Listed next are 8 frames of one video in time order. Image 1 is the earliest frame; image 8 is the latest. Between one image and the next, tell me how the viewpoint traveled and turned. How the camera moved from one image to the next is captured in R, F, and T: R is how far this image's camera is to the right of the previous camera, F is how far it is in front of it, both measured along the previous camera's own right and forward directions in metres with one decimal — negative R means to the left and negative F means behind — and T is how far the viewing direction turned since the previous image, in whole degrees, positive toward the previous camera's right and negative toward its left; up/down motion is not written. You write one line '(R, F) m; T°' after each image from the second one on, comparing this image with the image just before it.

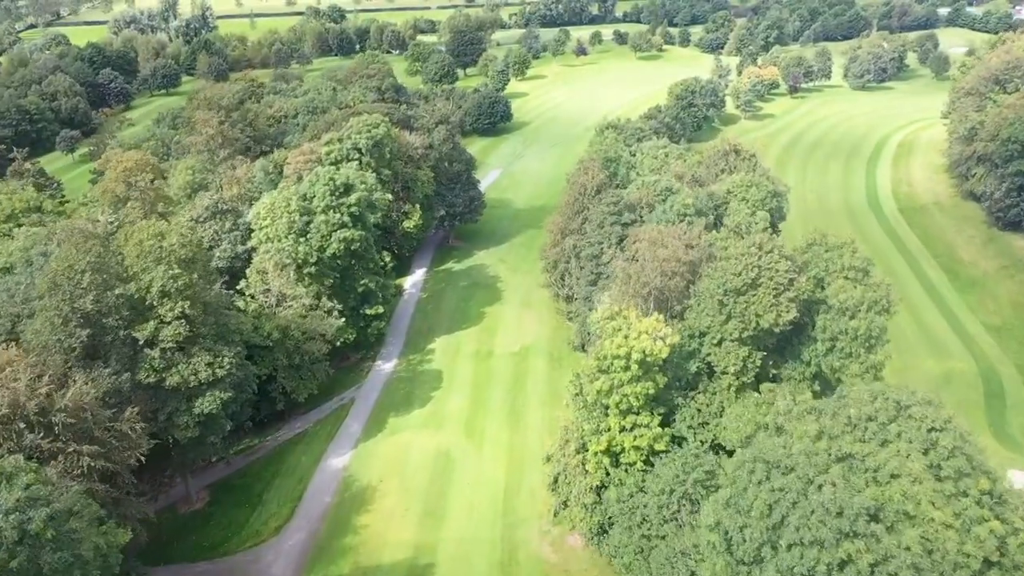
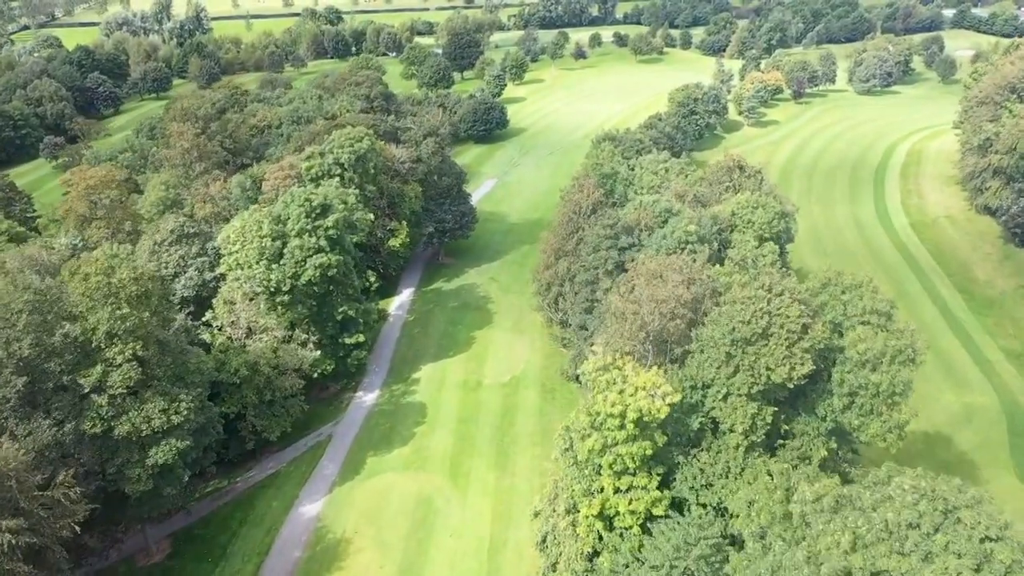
(+0.7, +3.6) m; 0°
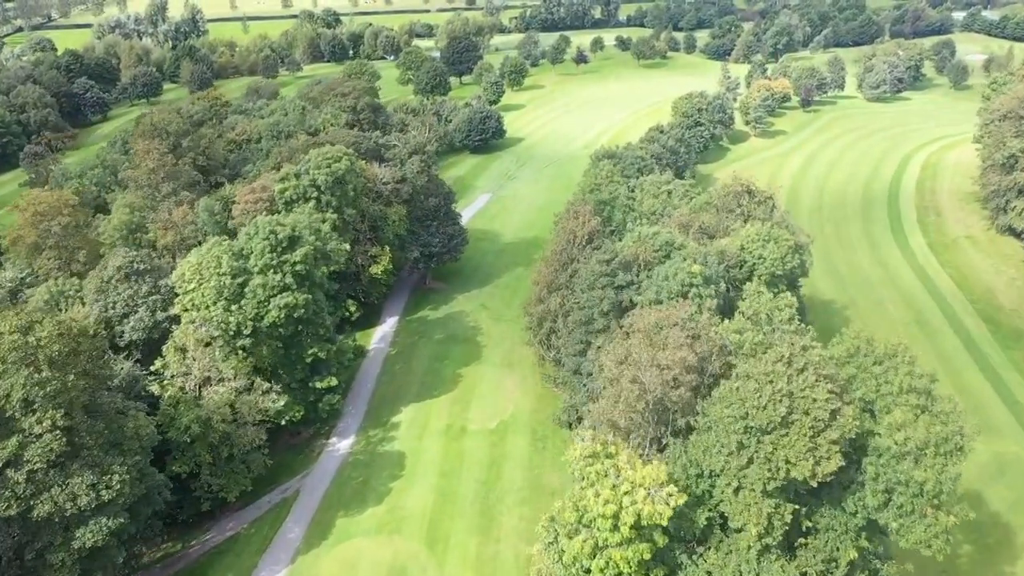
(+0.9, +4.7) m; 0°
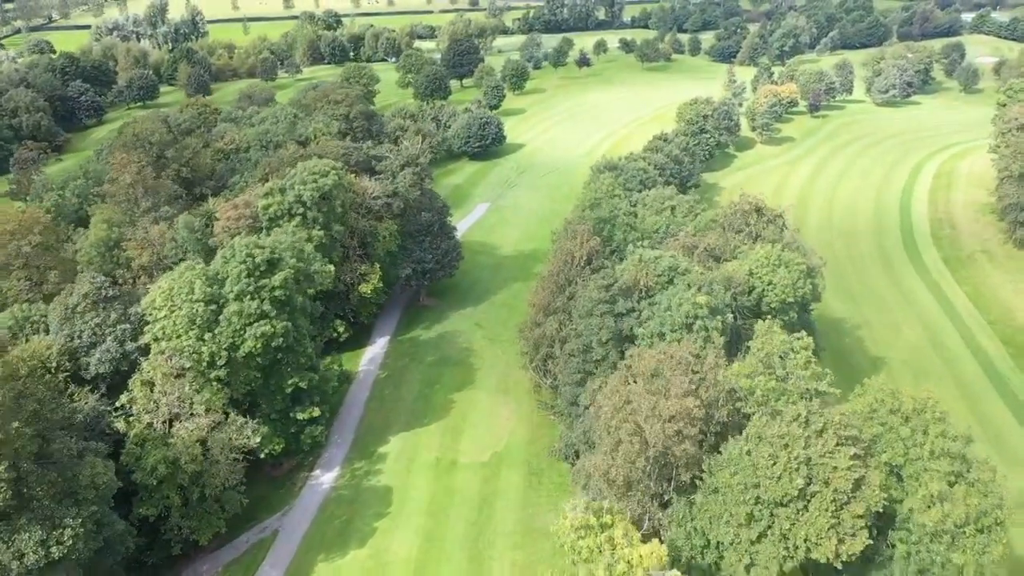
(+0.6, +2.8) m; 0°
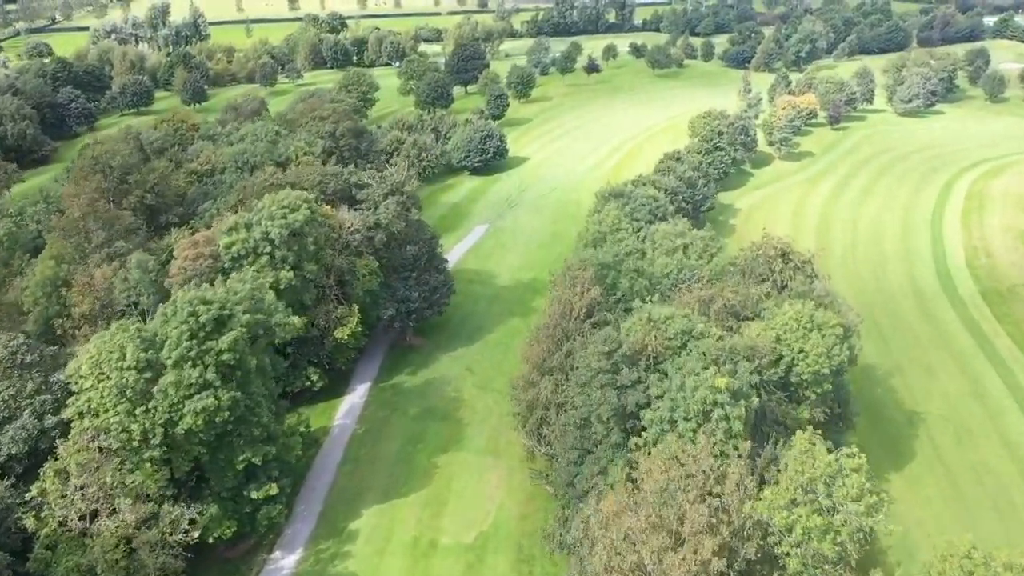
(+1.0, +6.1) m; -1°
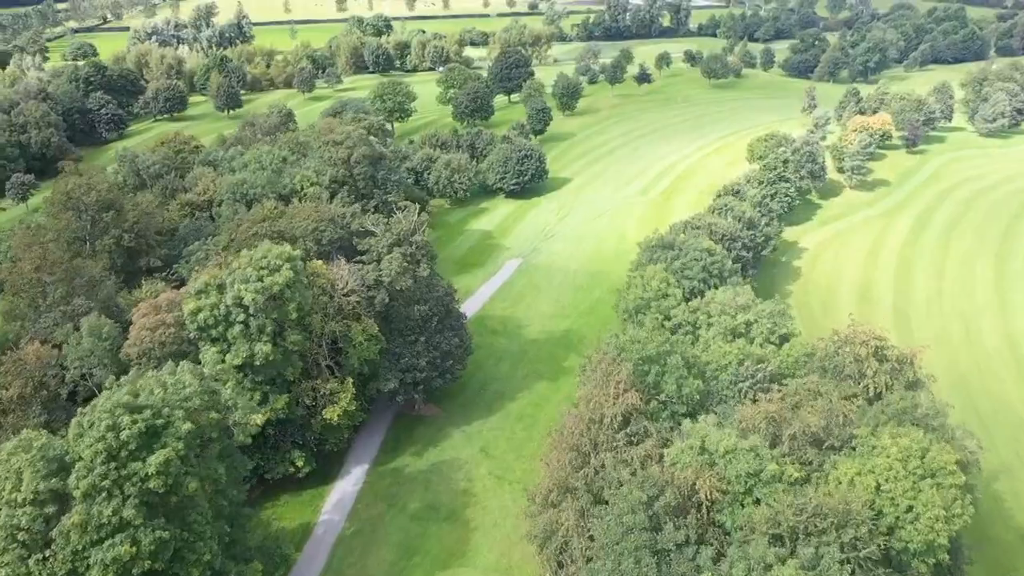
(+1.1, +8.7) m; -3°
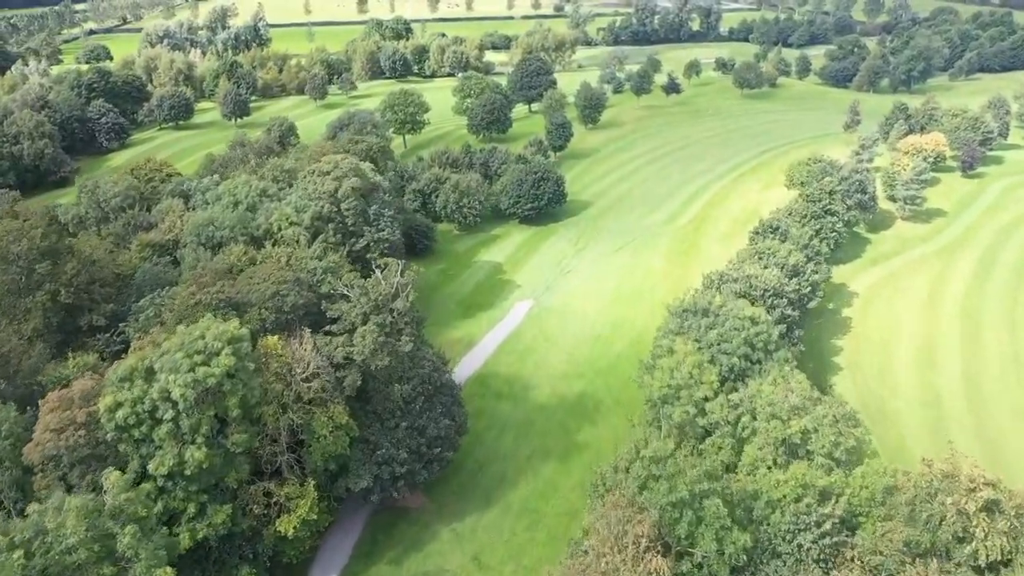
(+1.1, +8.2) m; -2°
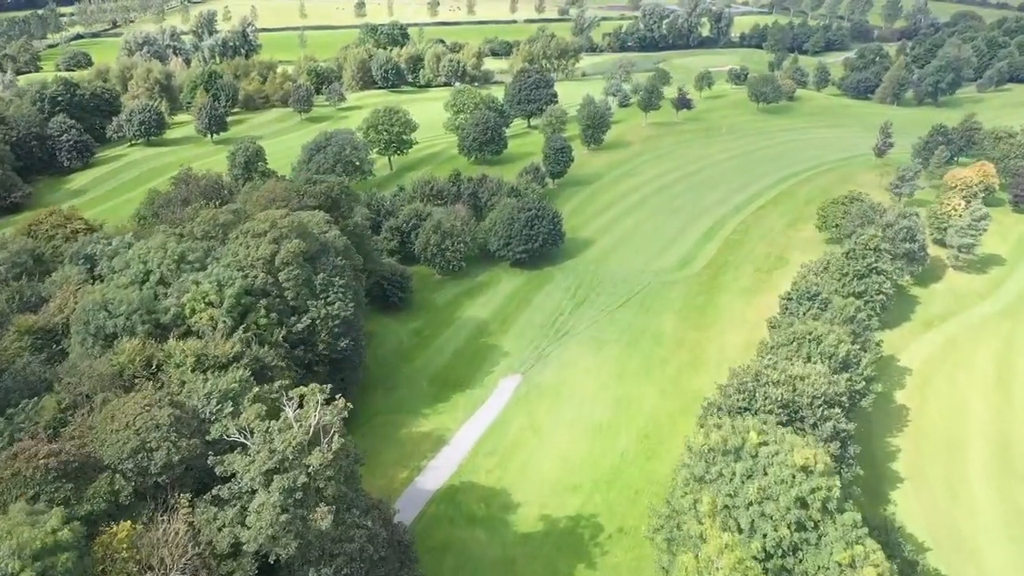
(+1.5, +11.2) m; 0°
